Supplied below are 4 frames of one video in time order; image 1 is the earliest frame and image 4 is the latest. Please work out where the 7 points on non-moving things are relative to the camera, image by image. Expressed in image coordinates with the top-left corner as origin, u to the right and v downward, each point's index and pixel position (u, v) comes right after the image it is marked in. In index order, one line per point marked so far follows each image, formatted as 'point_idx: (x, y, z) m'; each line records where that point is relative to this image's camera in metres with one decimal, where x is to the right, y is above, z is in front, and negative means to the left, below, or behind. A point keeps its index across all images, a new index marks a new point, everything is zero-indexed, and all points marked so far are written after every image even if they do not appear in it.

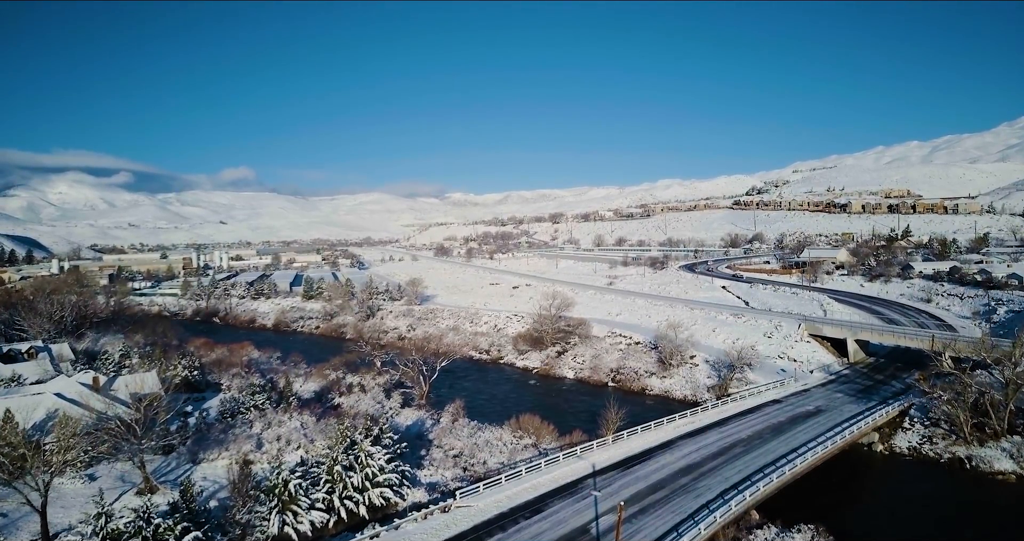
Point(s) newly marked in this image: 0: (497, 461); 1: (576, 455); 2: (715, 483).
0: (-0.5, -6.6, +17.5) m
1: (+2.0, -5.6, +15.5) m
2: (+5.5, -5.7, +13.7) m
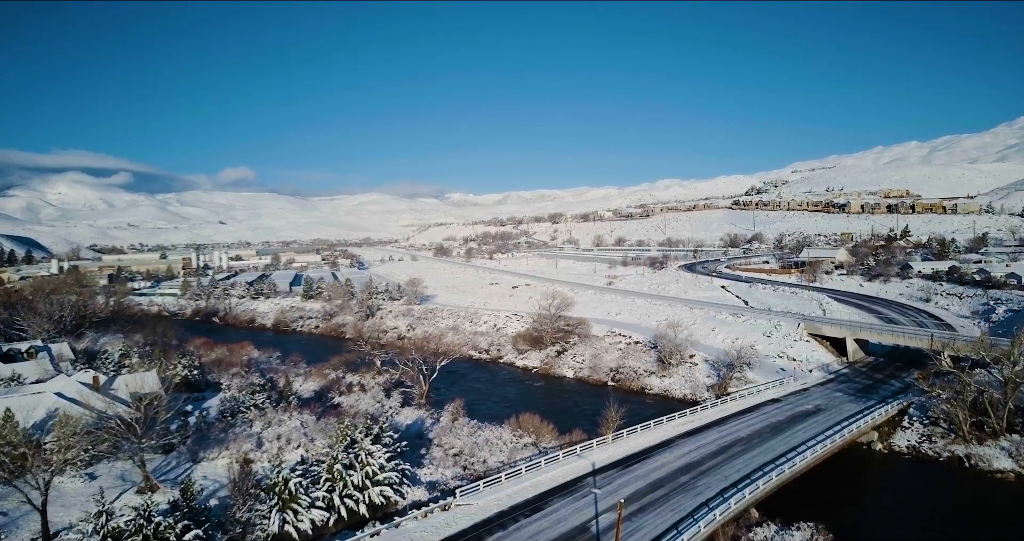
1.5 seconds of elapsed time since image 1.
0: (-0.5, -6.5, +17.5) m
1: (+2.0, -5.6, +15.6) m
2: (+5.5, -5.7, +13.8) m
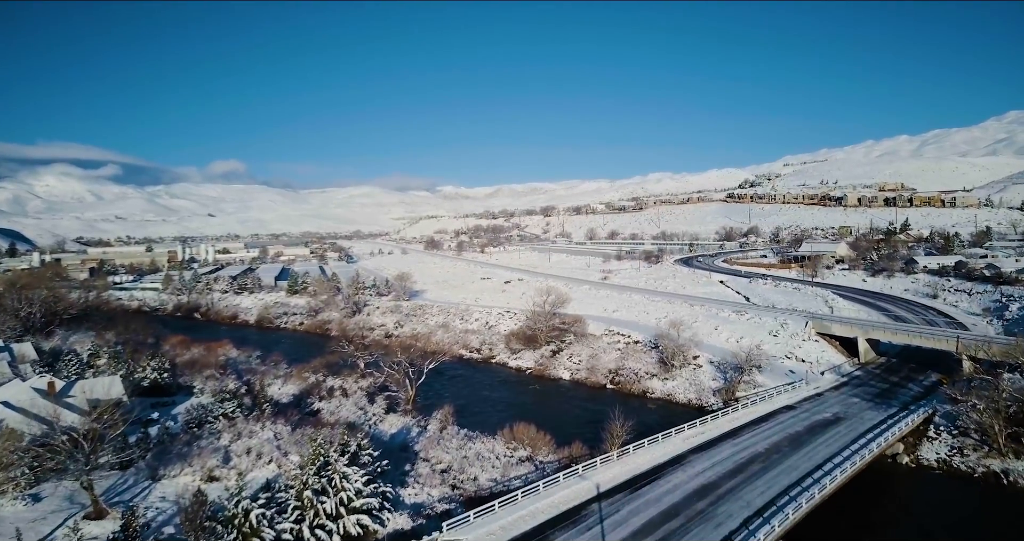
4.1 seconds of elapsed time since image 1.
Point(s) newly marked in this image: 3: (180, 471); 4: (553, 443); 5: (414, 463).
0: (-0.7, -6.5, +15.8) m
1: (+1.8, -5.6, +13.9) m
2: (+5.3, -5.7, +12.2) m
3: (-10.8, -6.5, +16.4) m
4: (+1.4, -6.1, +17.9) m
5: (-3.3, -6.4, +17.0) m
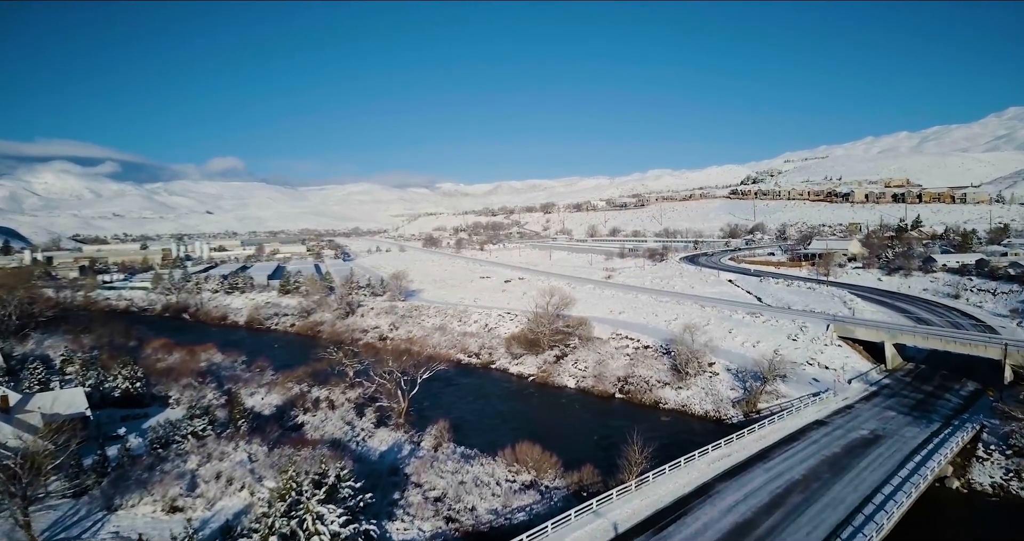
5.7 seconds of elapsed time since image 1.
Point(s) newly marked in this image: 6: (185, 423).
0: (-0.6, -6.5, +14.0) m
1: (+1.9, -5.6, +12.0) m
2: (+5.4, -5.8, +10.3) m
3: (-10.7, -6.6, +14.5) m
4: (+1.5, -6.1, +16.0) m
5: (-3.2, -6.5, +15.1) m
6: (-11.7, -5.5, +18.3) m
